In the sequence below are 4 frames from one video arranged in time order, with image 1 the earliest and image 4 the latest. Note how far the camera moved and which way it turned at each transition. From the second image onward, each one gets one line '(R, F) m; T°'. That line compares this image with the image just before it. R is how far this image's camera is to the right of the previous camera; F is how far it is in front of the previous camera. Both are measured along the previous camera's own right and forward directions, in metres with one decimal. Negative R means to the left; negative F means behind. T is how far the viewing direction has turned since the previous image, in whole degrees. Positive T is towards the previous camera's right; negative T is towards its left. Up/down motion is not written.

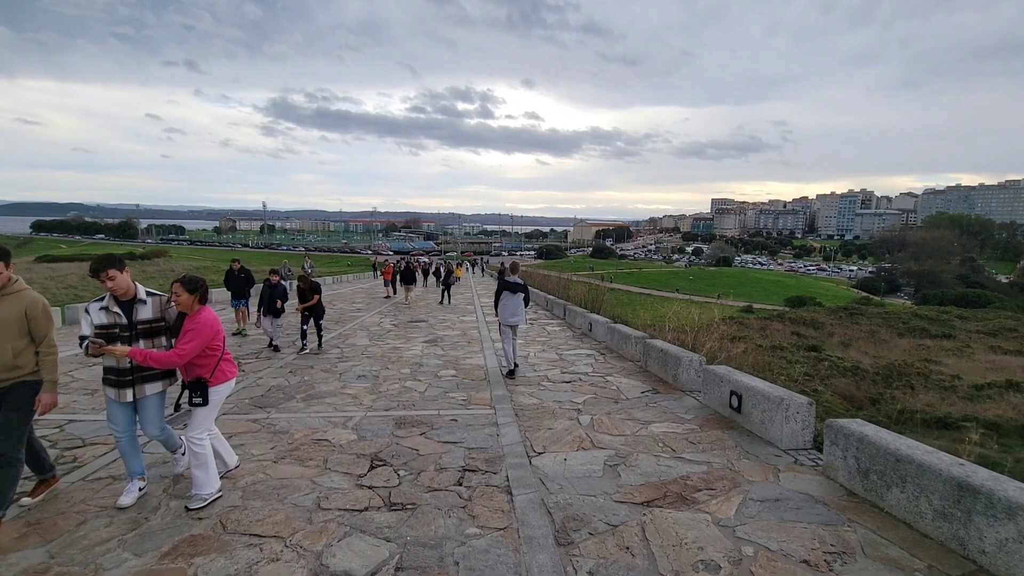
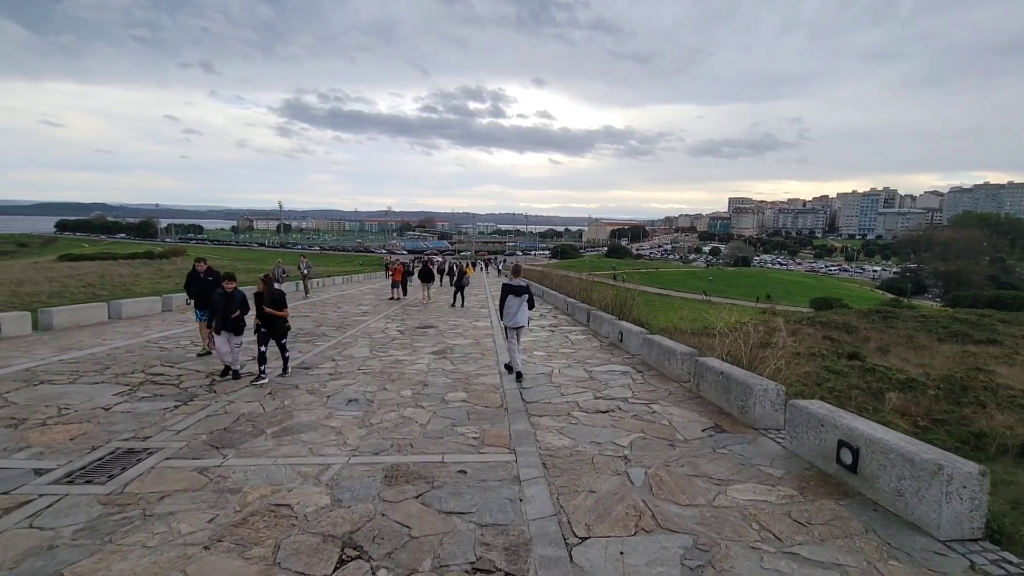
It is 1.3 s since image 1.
(-0.1, +1.3) m; -2°
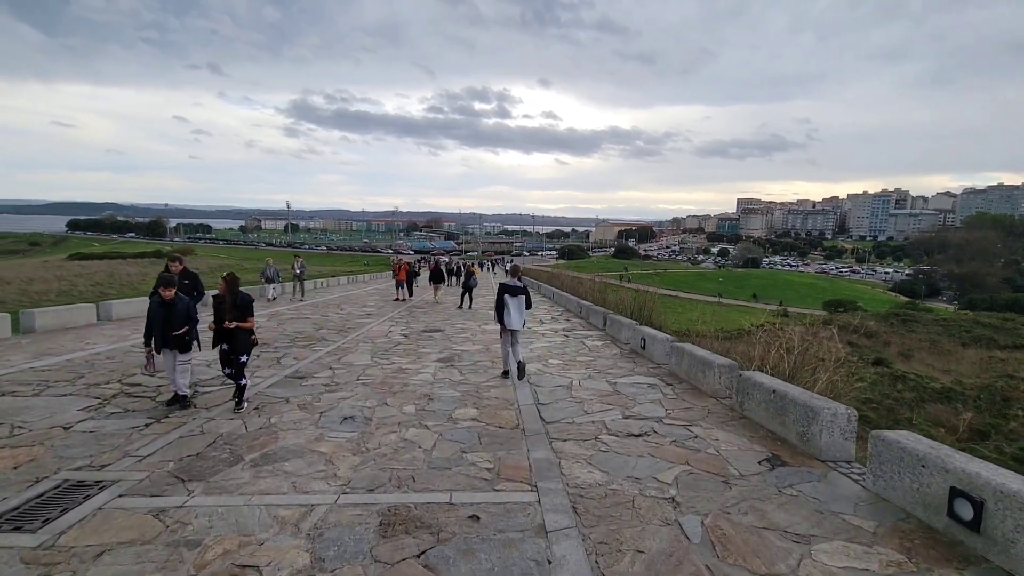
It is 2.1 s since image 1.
(-0.1, +0.7) m; -1°
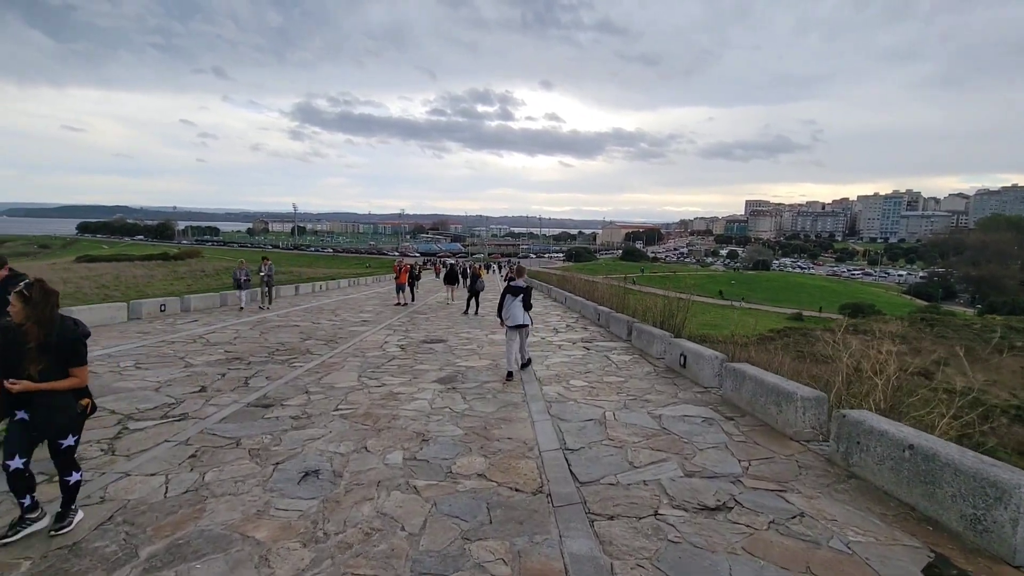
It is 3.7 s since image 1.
(-0.1, +1.4) m; -1°
